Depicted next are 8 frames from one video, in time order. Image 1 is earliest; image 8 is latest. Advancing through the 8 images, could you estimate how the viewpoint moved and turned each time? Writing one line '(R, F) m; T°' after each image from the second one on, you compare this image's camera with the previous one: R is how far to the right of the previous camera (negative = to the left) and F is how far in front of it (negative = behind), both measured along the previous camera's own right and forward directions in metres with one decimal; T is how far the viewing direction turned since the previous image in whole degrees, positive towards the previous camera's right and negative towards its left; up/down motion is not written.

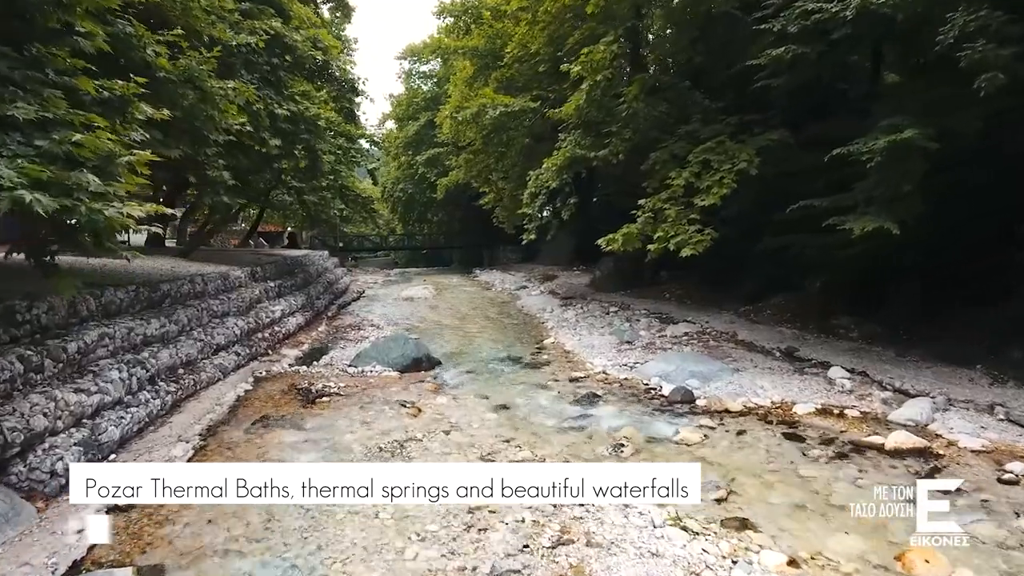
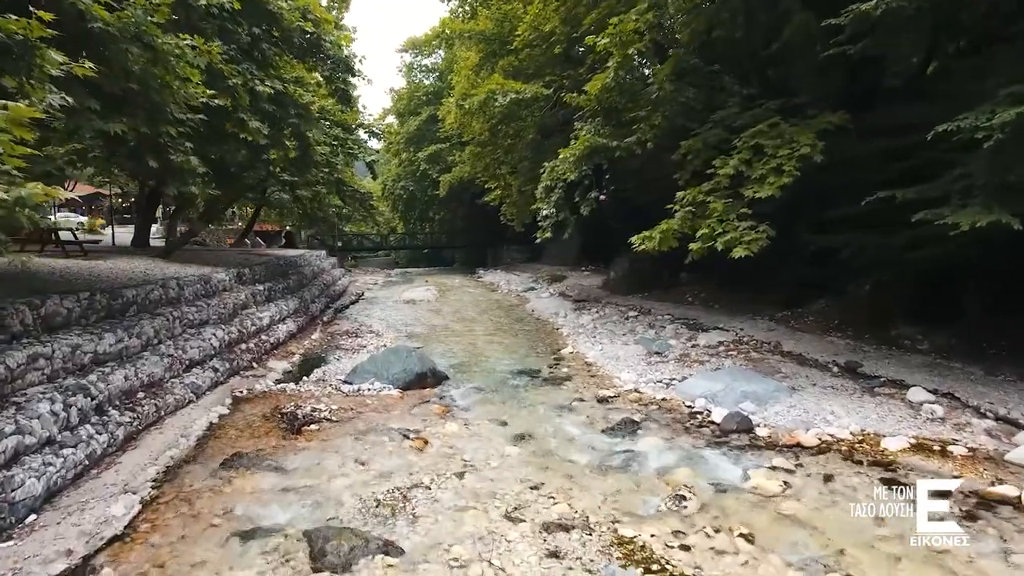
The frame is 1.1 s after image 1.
(-0.3, +1.1) m; 0°
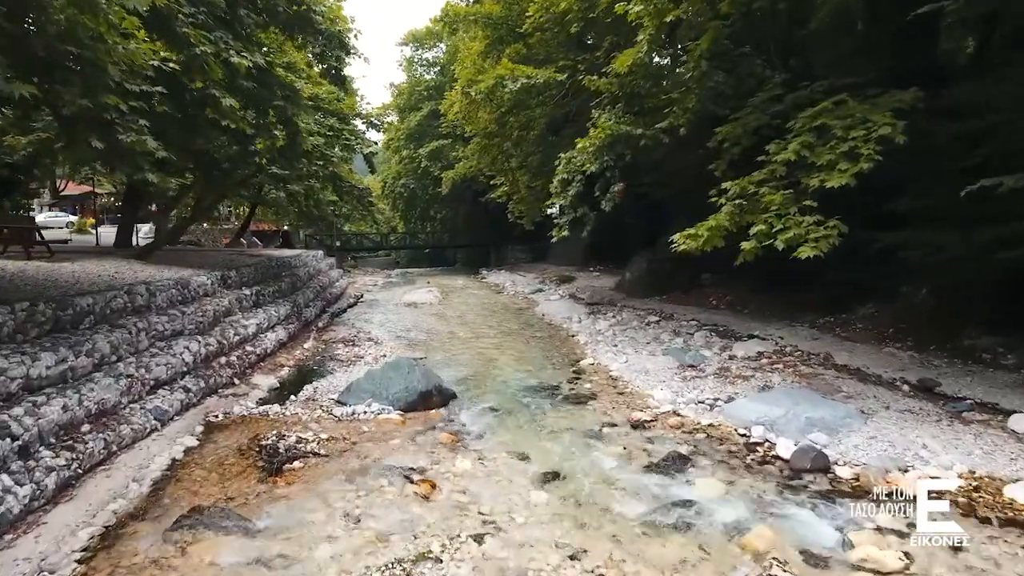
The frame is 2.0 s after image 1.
(-0.3, +1.1) m; 0°
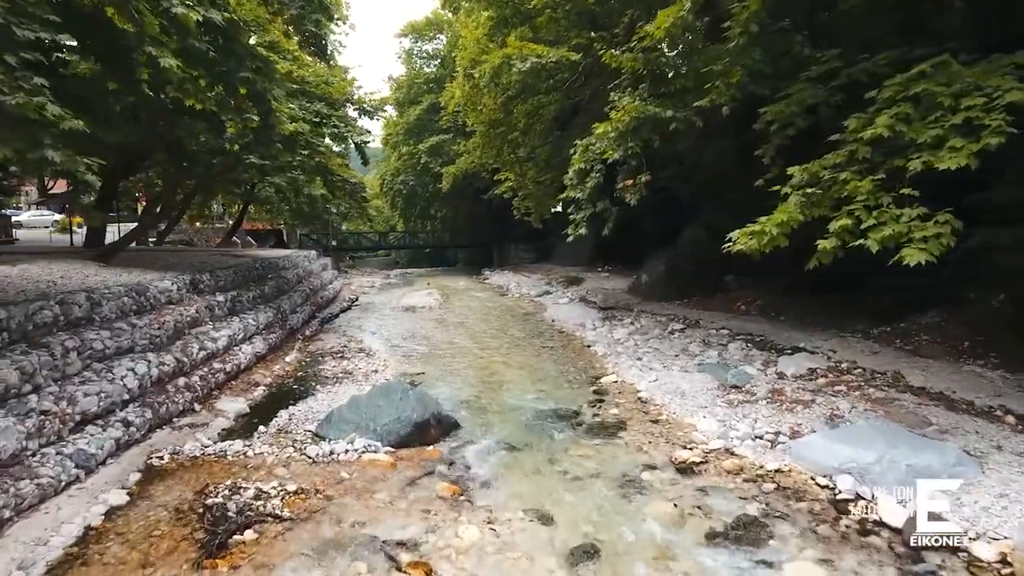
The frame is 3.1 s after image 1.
(-0.2, +1.2) m; 0°
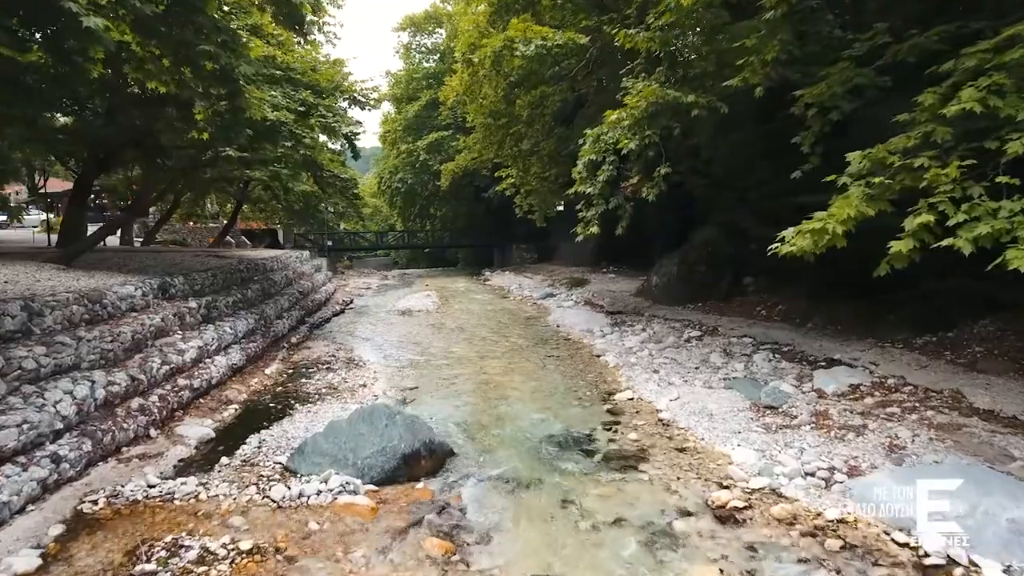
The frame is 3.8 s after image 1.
(0.0, +0.9) m; 0°
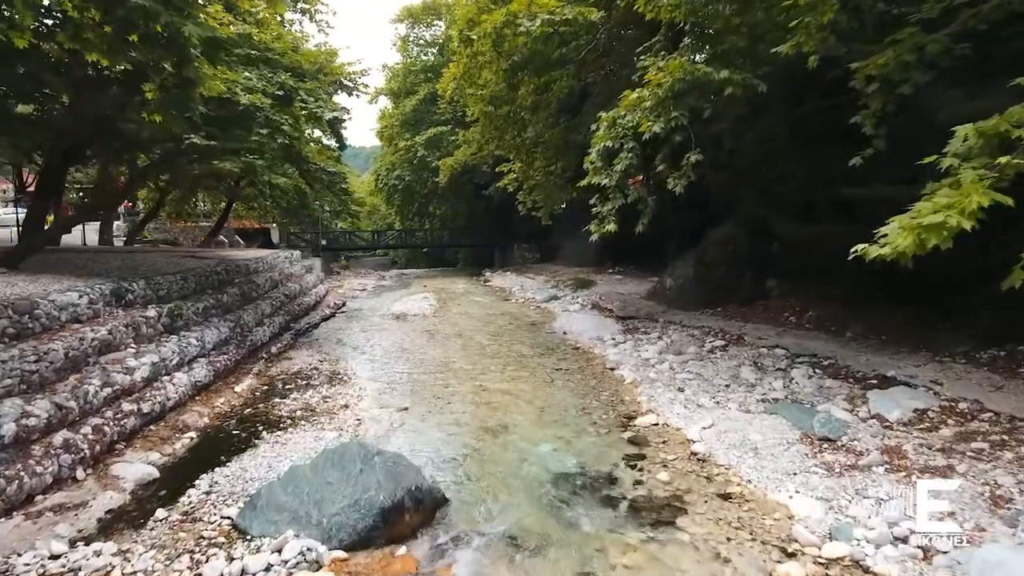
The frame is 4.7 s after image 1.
(0.0, +1.0) m; 0°
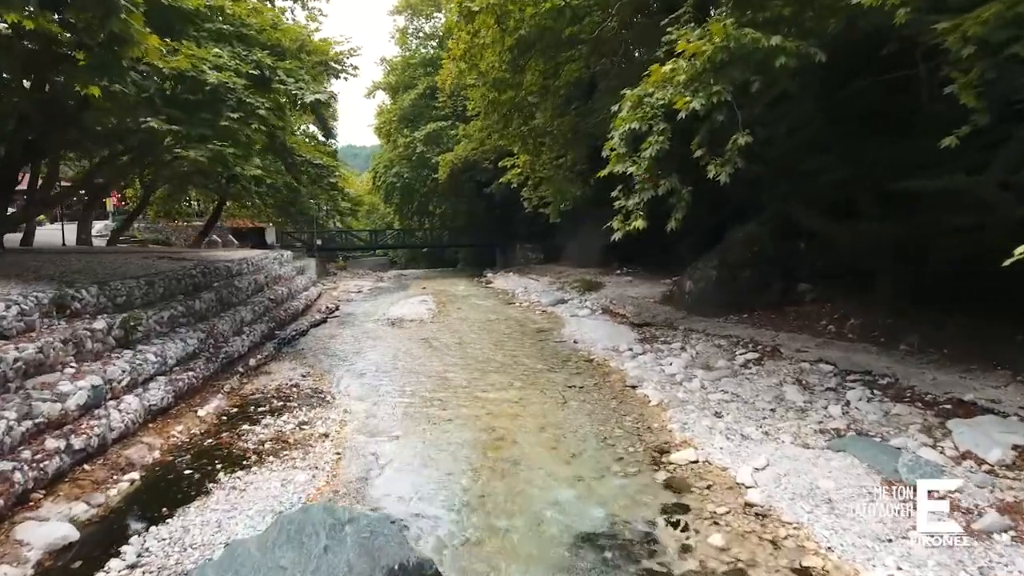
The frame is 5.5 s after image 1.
(-0.1, +1.0) m; 0°
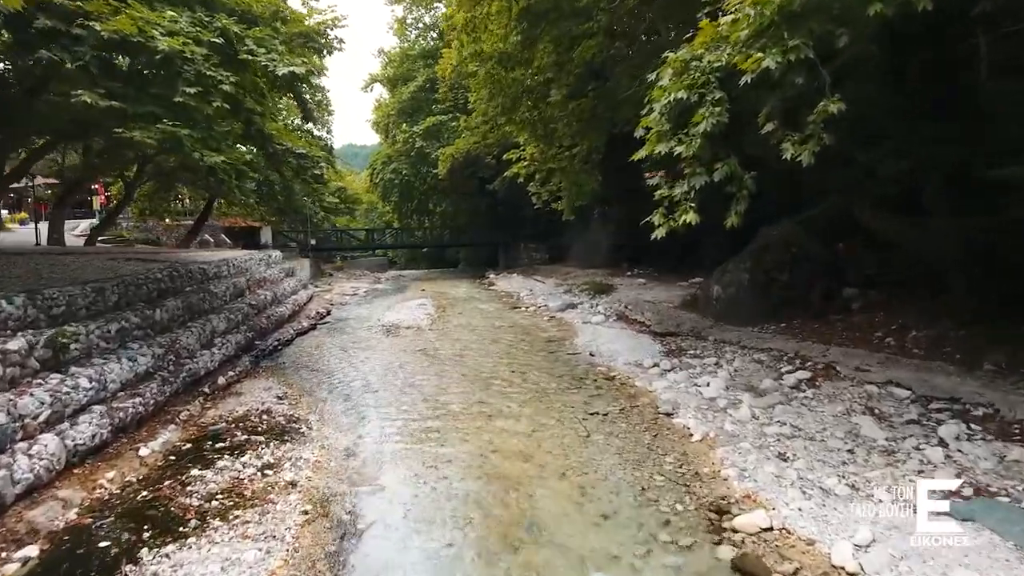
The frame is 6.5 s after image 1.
(-0.1, +1.2) m; 0°
